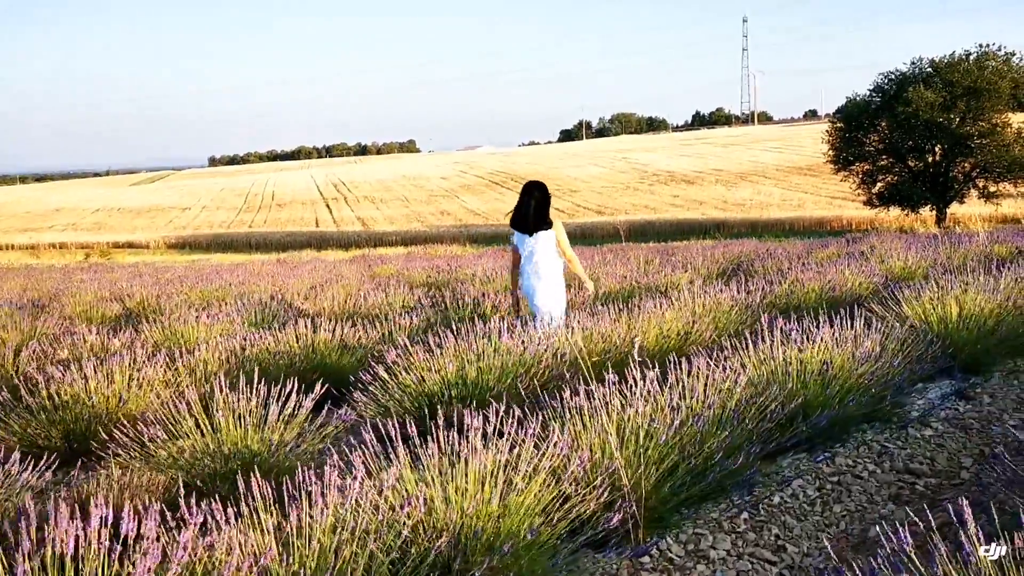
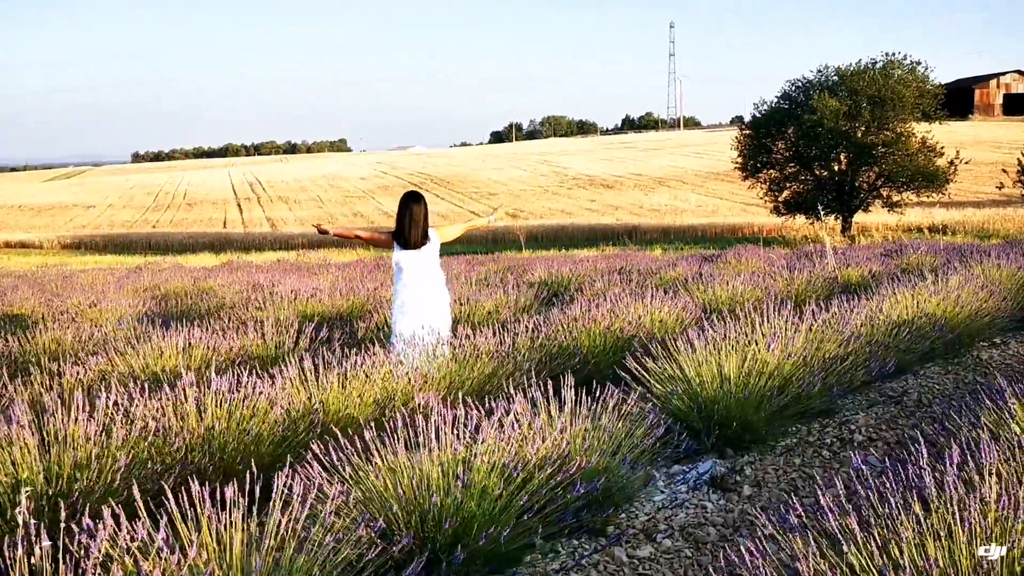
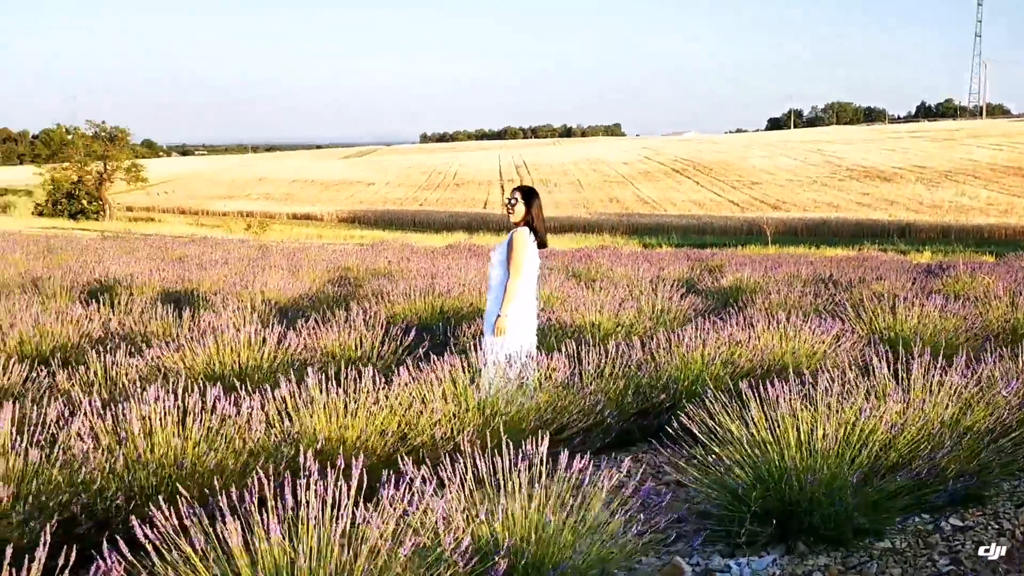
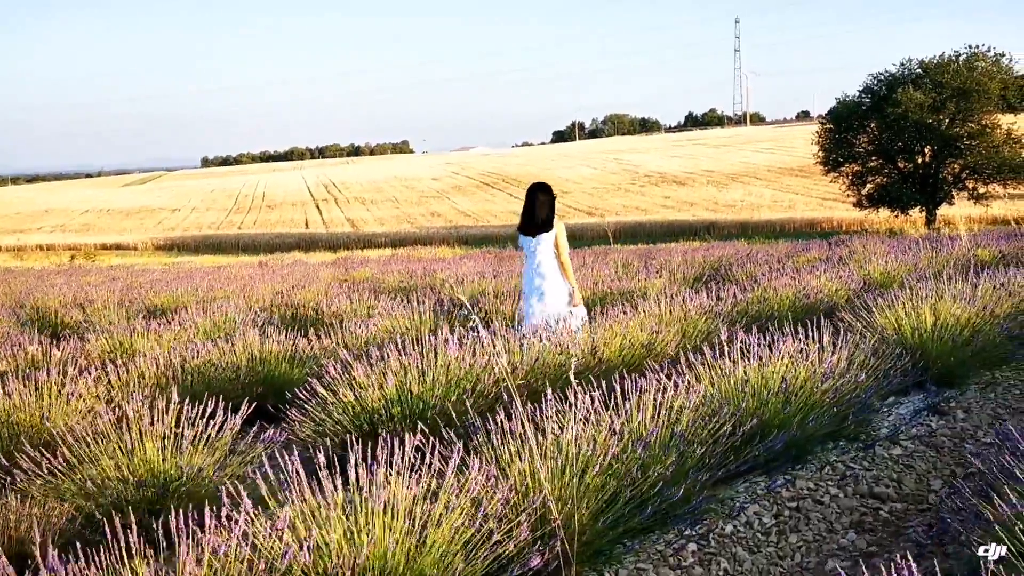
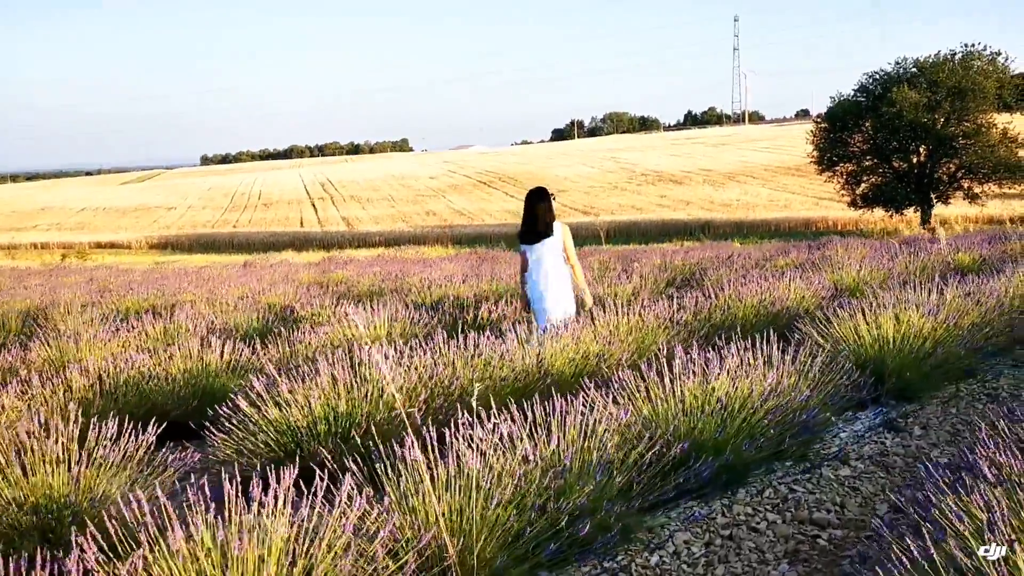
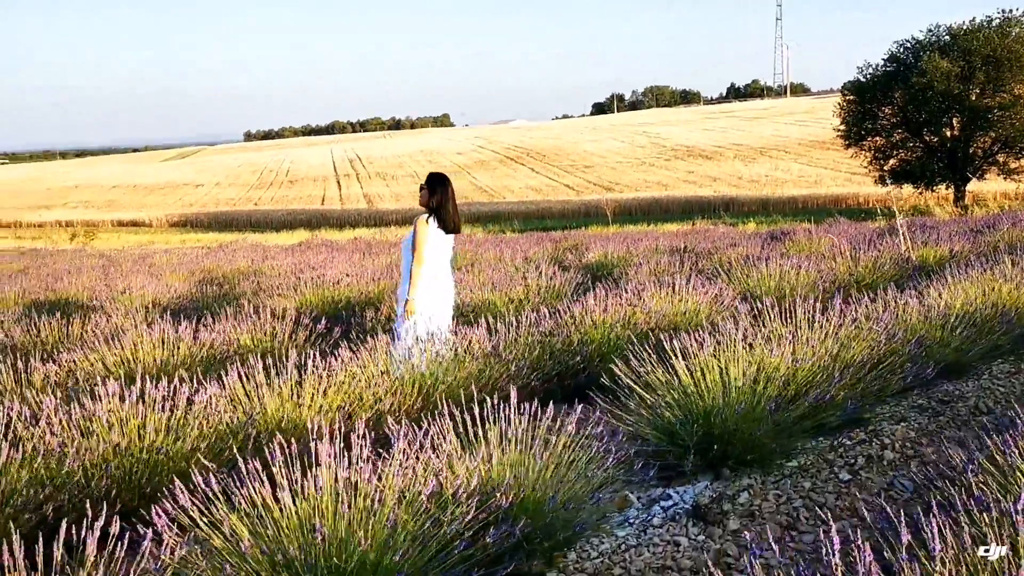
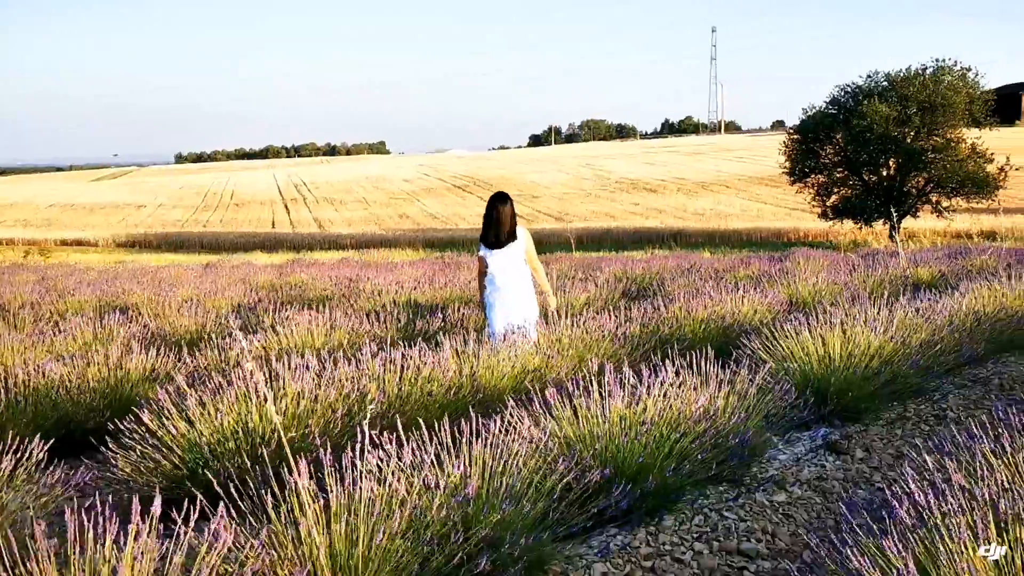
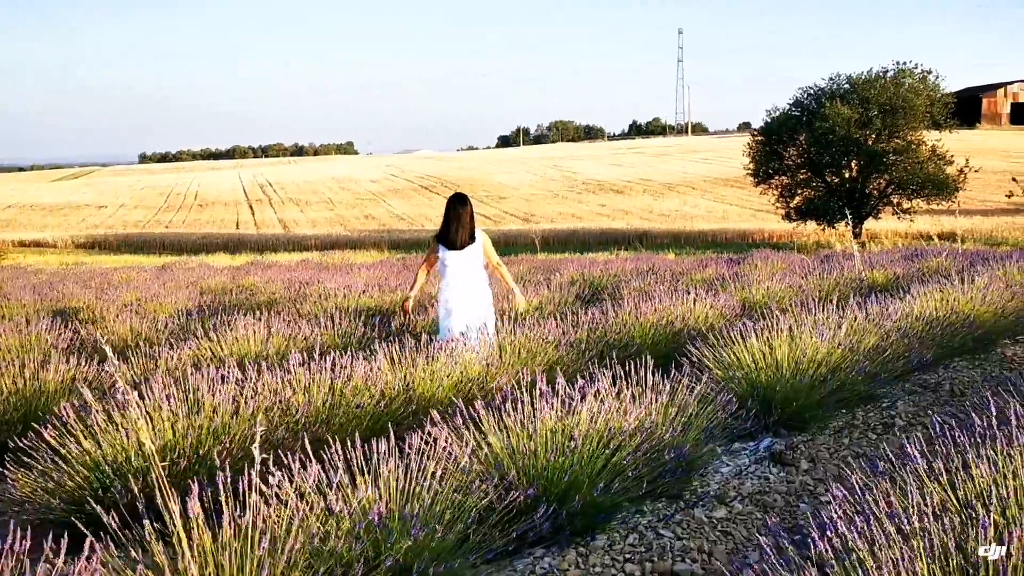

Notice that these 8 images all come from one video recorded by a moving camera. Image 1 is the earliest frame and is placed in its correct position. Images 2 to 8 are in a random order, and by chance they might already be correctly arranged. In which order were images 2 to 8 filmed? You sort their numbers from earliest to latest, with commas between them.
4, 5, 7, 8, 2, 6, 3
